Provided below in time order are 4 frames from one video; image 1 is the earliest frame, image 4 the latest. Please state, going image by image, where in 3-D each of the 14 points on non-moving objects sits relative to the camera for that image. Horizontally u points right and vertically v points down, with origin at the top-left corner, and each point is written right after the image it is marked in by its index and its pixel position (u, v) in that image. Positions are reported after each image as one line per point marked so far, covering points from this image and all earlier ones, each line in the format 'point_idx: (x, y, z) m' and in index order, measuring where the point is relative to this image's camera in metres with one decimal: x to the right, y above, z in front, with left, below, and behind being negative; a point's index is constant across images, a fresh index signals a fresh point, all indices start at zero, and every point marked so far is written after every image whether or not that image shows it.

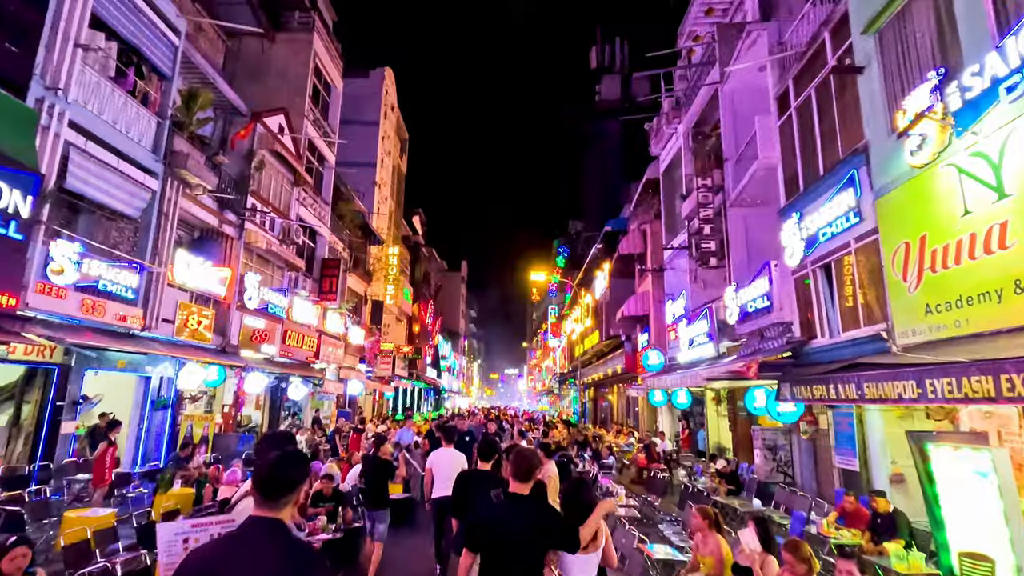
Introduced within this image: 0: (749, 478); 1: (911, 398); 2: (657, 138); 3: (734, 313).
0: (+5.1, -4.1, +11.8) m
1: (+4.6, -1.3, +6.2) m
2: (+5.2, +5.4, +19.5) m
3: (+5.1, -0.6, +12.4) m
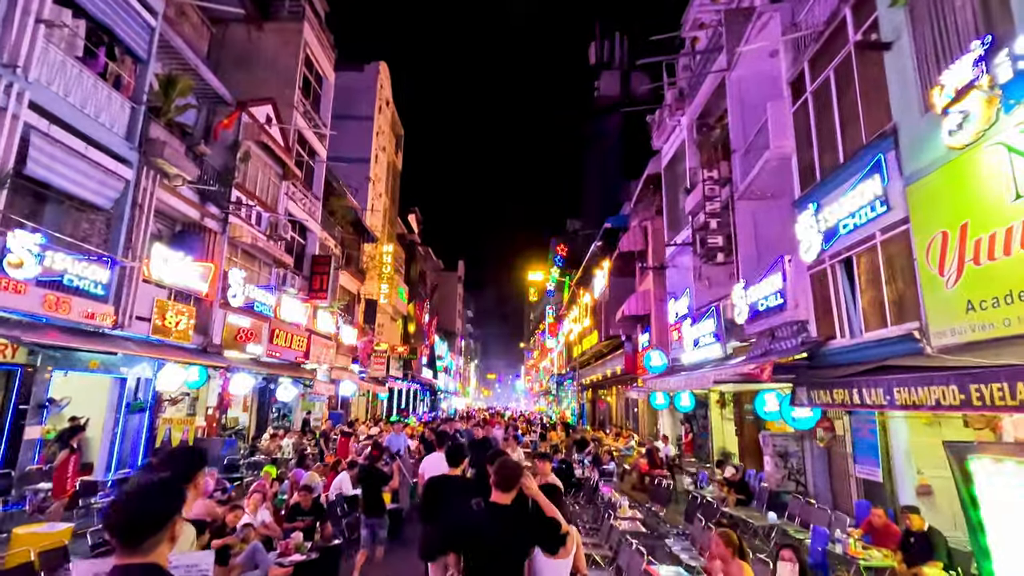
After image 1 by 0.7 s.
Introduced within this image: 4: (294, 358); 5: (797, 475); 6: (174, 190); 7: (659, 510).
0: (+5.0, -4.1, +11.1) m
1: (+4.5, -1.2, +5.6) m
2: (+5.1, +5.4, +18.8) m
3: (+5.0, -0.5, +11.7) m
4: (-8.0, -2.6, +19.7) m
5: (+5.8, -3.8, +11.1) m
6: (-8.2, +2.4, +13.2) m
7: (+3.0, -4.5, +11.0) m
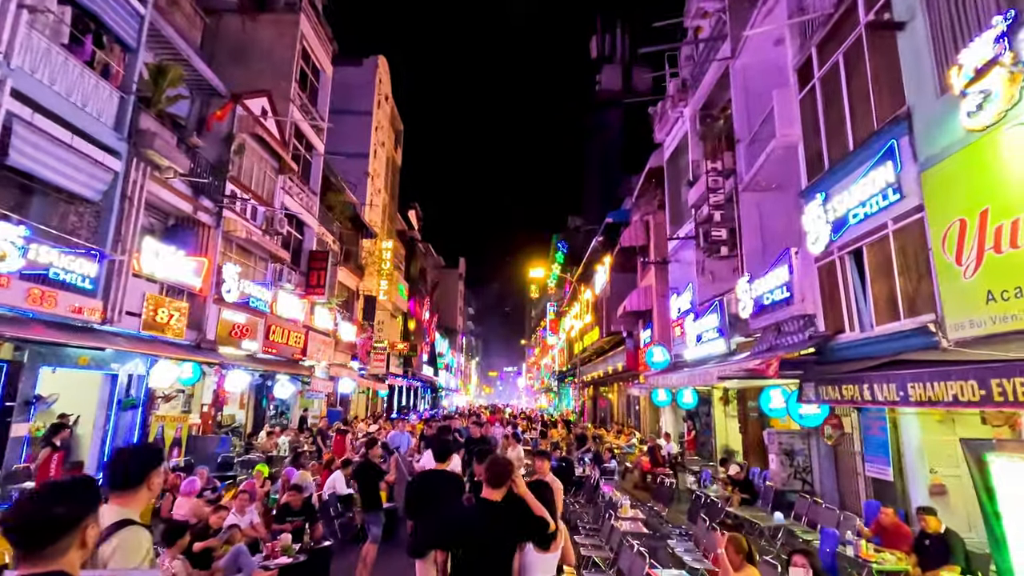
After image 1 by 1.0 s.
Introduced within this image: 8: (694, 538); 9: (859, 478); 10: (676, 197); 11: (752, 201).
0: (+5.0, -3.9, +10.8) m
1: (+4.5, -1.1, +5.3) m
2: (+5.1, +5.6, +18.5) m
3: (+5.0, -0.4, +11.4) m
4: (-8.0, -2.4, +19.5) m
5: (+5.8, -3.7, +10.8) m
6: (-8.3, +2.5, +12.9) m
7: (+3.0, -4.4, +10.7) m
8: (+2.8, -3.9, +8.4) m
9: (+5.9, -3.2, +9.3) m
10: (+5.2, +2.9, +17.2) m
11: (+5.4, +2.0, +12.1) m
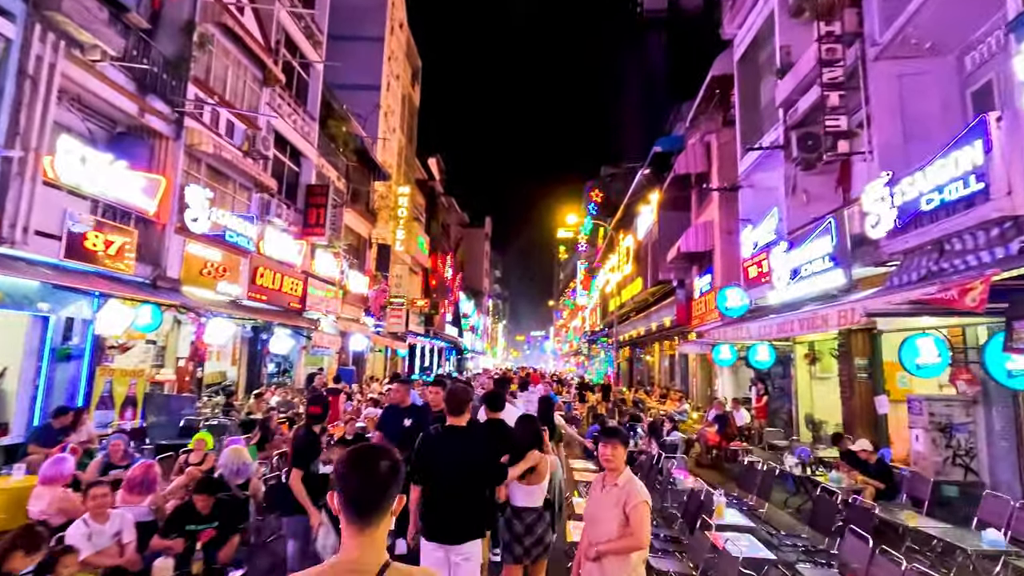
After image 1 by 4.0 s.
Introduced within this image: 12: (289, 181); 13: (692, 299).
0: (+5.5, -2.6, +7.6) m
1: (+4.7, -0.1, +1.9) m
2: (+5.9, +7.4, +14.6) m
3: (+5.5, +1.0, +8.0) m
4: (-7.0, -0.5, +16.8) m
5: (+6.3, -2.3, +7.5) m
6: (-7.7, +4.0, +9.9) m
7: (+3.4, -3.0, +7.6) m
8: (+3.2, -2.7, +5.3) m
9: (+6.3, -2.0, +6.0) m
10: (+6.0, +4.6, +13.5) m
11: (+5.9, +3.4, +8.5) m
12: (-7.4, +3.6, +18.0) m
13: (+6.0, -0.4, +18.1) m
